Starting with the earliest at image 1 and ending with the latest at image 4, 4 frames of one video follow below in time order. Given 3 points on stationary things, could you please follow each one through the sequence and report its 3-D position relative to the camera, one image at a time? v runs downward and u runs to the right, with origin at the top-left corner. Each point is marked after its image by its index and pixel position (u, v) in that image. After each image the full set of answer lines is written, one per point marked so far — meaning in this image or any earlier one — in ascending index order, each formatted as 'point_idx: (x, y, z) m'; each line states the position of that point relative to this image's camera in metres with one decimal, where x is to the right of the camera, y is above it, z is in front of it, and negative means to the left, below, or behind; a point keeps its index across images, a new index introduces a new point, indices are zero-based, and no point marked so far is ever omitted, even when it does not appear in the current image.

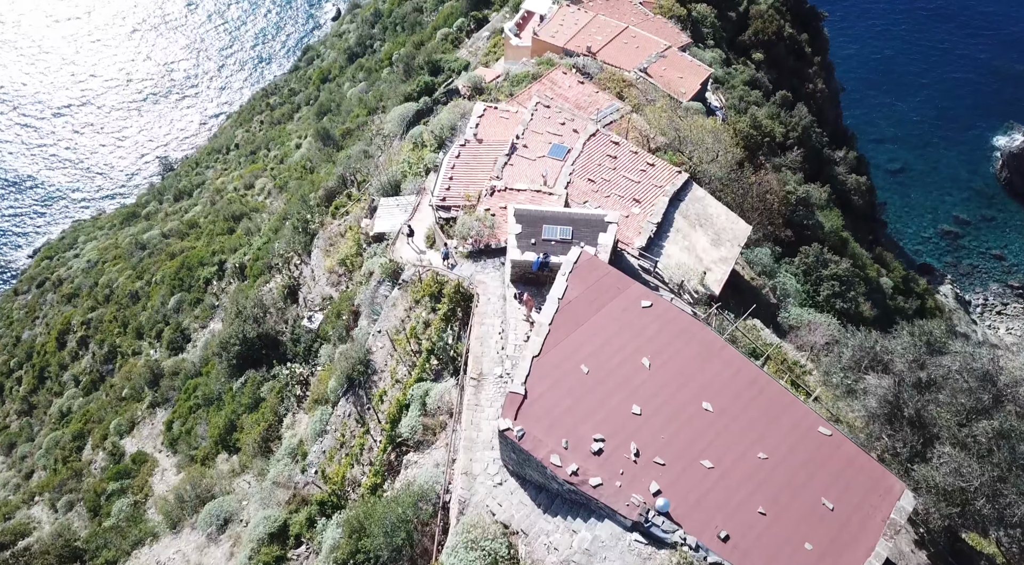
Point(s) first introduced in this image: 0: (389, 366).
0: (-3.5, -2.4, +19.1) m
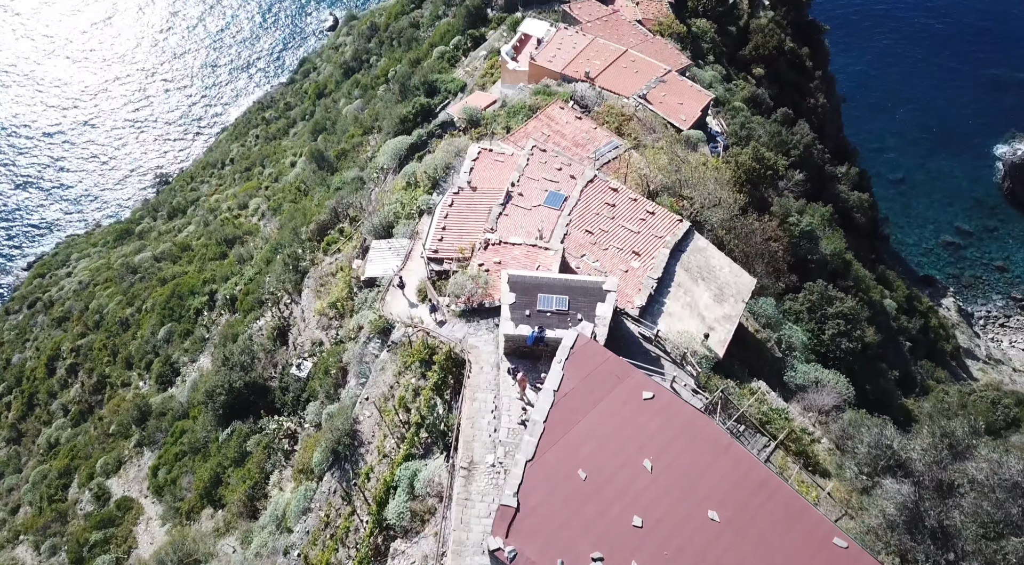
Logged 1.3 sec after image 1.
0: (-3.7, -4.3, +18.2) m
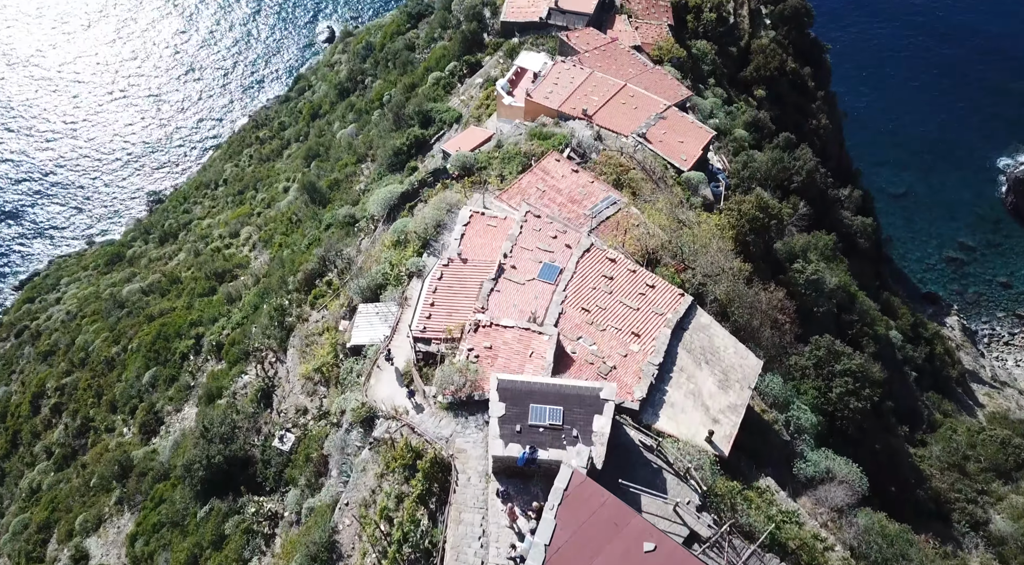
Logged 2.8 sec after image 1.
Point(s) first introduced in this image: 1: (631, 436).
0: (-3.9, -6.8, +16.9) m
1: (+3.2, -3.9, +18.0) m
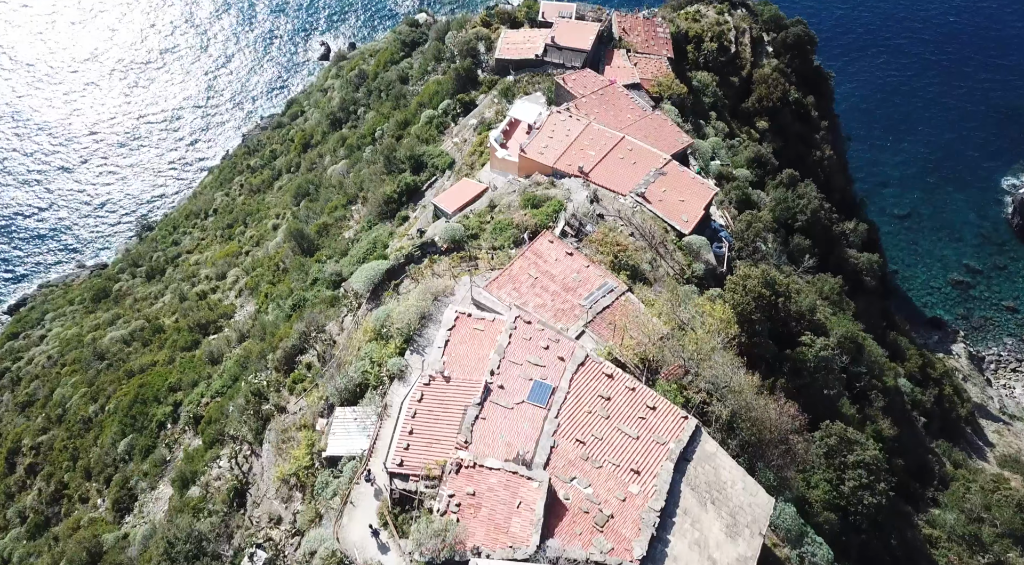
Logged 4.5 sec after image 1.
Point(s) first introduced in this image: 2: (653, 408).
0: (-4.3, -10.4, +15.0) m
1: (+2.8, -7.5, +16.1) m
2: (+4.2, -3.8, +19.6) m
